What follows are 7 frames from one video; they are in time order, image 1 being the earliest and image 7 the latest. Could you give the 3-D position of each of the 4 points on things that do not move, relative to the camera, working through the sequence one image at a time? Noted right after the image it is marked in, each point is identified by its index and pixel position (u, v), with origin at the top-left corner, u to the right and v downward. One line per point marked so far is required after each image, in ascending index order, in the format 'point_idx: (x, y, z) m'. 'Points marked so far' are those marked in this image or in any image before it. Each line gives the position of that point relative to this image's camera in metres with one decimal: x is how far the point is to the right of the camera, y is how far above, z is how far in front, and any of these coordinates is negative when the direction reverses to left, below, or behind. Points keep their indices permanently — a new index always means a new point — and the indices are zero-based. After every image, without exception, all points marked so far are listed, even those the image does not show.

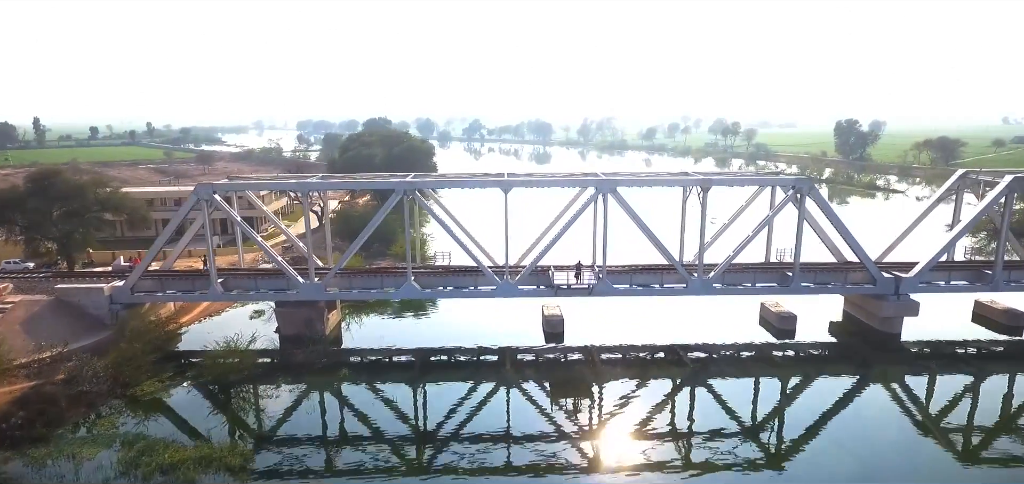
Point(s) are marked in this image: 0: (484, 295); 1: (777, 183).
0: (-1.0, -1.9, +19.4) m
1: (+9.1, +2.0, +19.1) m
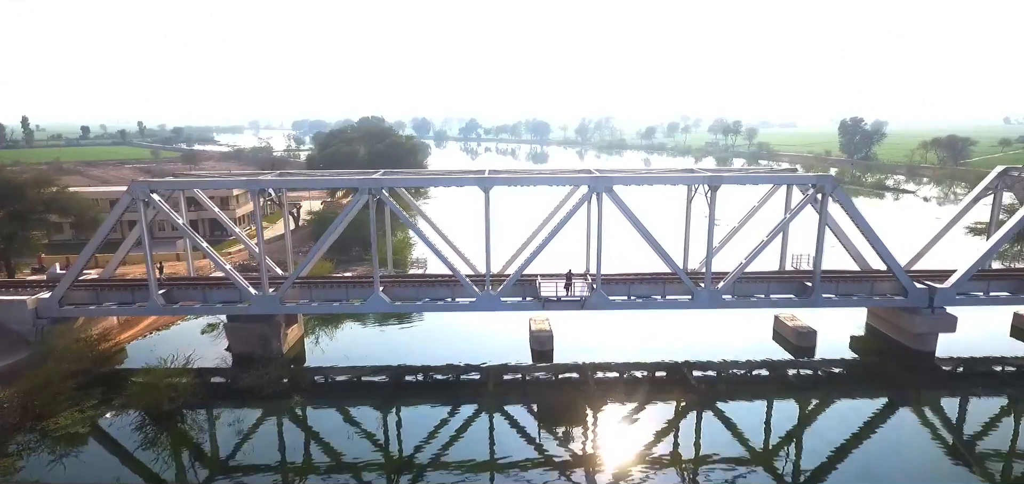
0: (-1.5, -2.0, +17.1) m
1: (+8.5, +1.8, +16.8) m
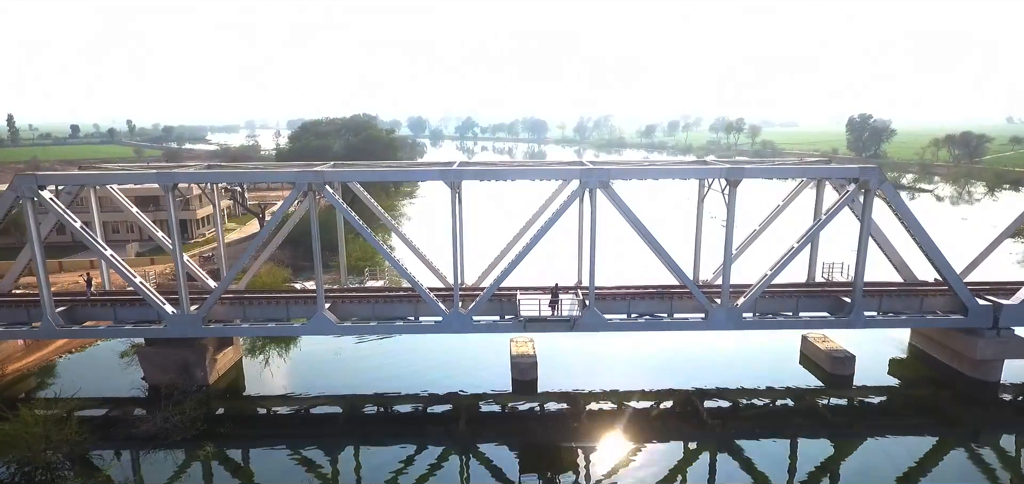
0: (-2.2, -2.2, +14.0) m
1: (+7.9, +1.6, +13.7) m
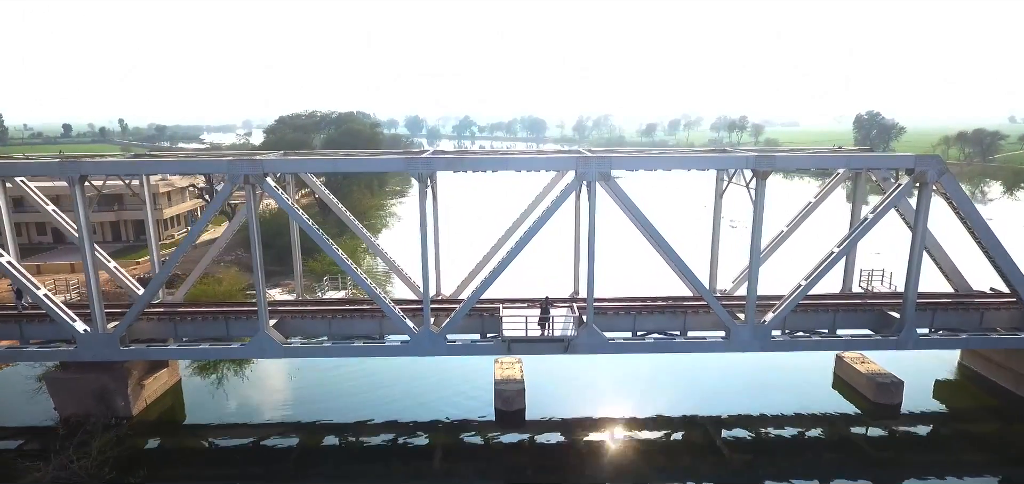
0: (-2.6, -2.3, +11.6) m
1: (+7.5, +1.6, +11.4) m
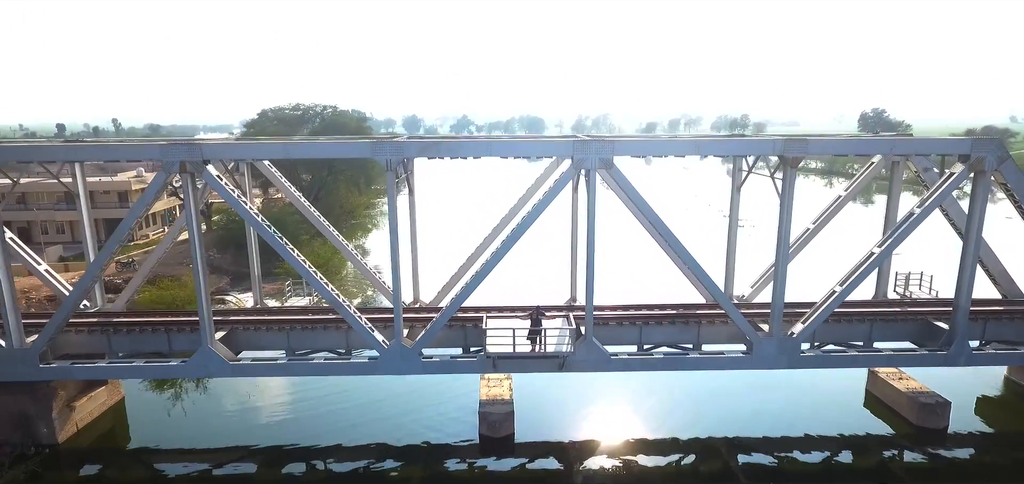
0: (-2.8, -2.3, +9.9) m
1: (+7.2, +1.6, +9.7) m
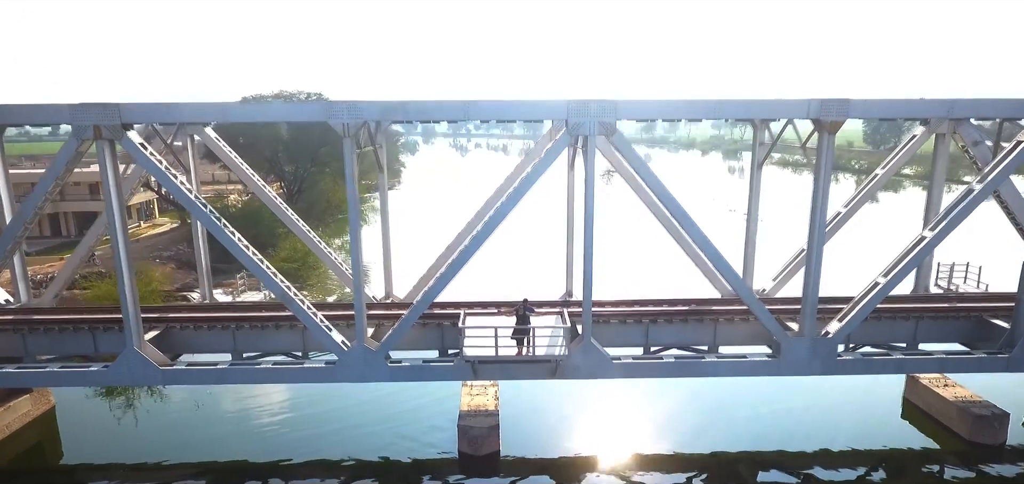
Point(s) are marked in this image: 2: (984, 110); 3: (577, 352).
0: (-3.1, -2.0, +8.4) m
1: (+7.0, +1.8, +8.2) m
2: (+6.8, +1.9, +8.2) m
3: (+1.0, -1.6, +8.0) m
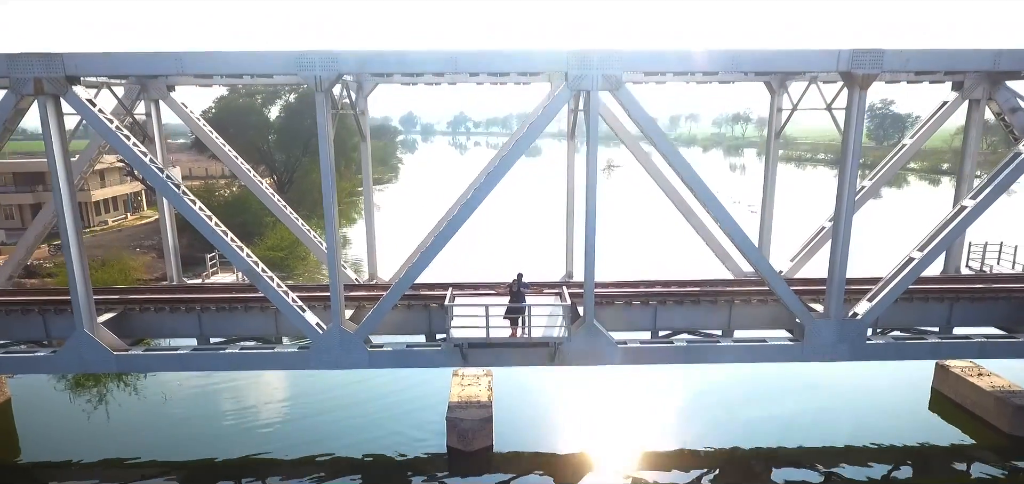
0: (-3.1, -1.6, +7.5) m
1: (+6.9, +2.2, +7.3) m
2: (+6.7, +2.3, +7.4) m
3: (+0.9, -1.2, +7.2) m
